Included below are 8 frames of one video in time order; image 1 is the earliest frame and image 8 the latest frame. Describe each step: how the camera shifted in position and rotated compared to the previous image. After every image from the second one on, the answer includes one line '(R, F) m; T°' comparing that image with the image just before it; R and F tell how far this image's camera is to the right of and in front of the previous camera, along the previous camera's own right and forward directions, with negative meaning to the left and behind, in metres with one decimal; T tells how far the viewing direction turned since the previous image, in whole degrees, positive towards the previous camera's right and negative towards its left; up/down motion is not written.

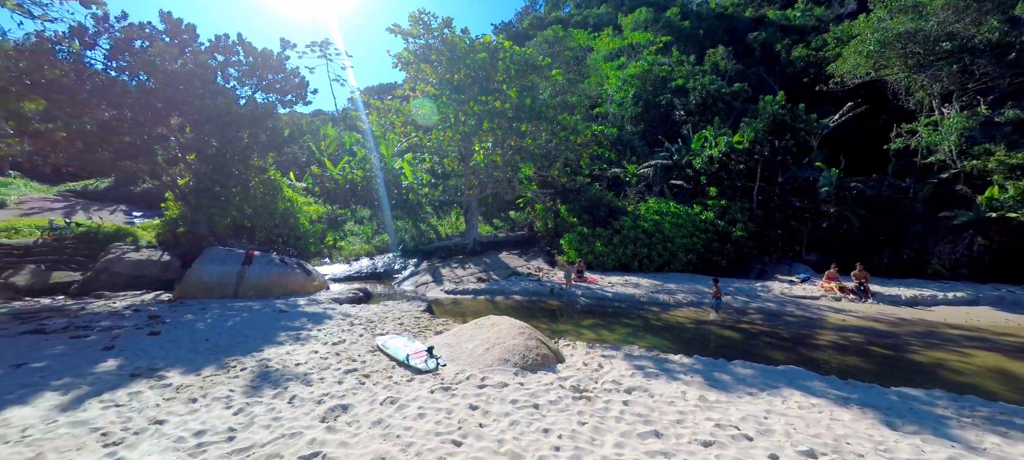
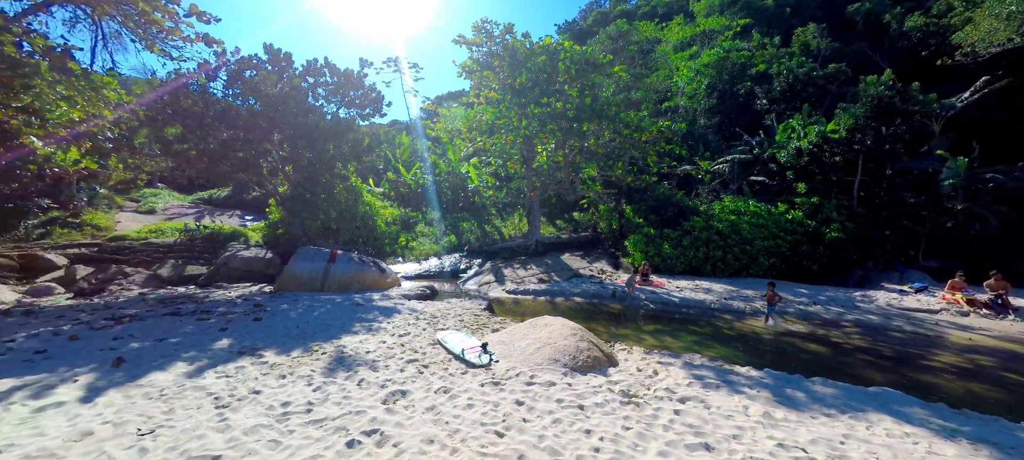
(+0.2, -0.1) m; -10°
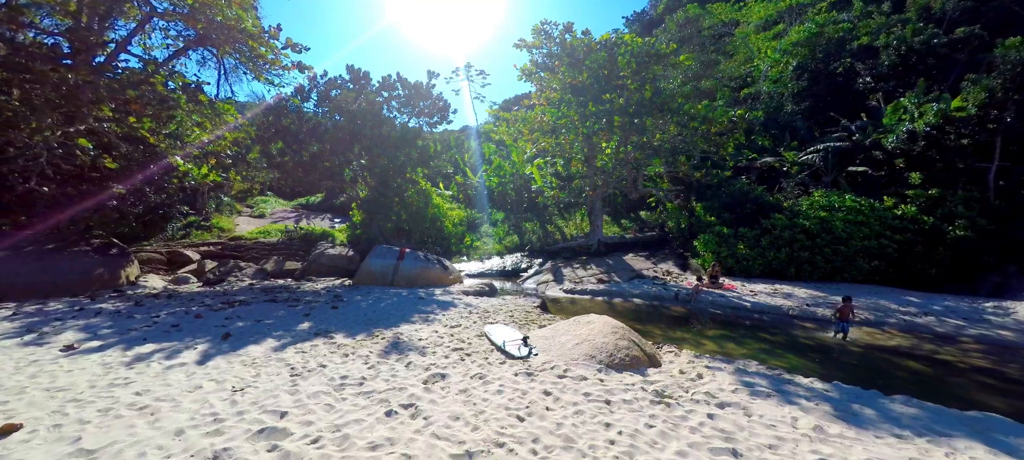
(+0.4, -0.1) m; -11°
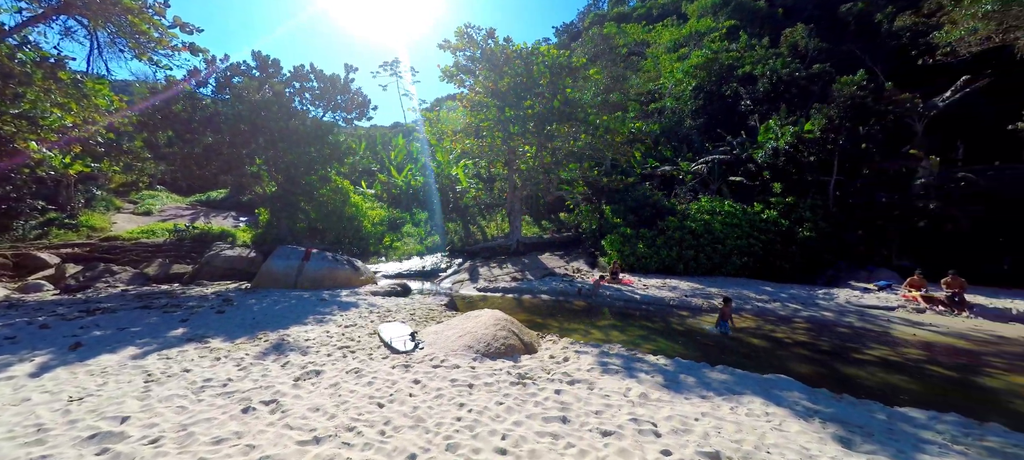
(+0.6, -0.4) m; +10°
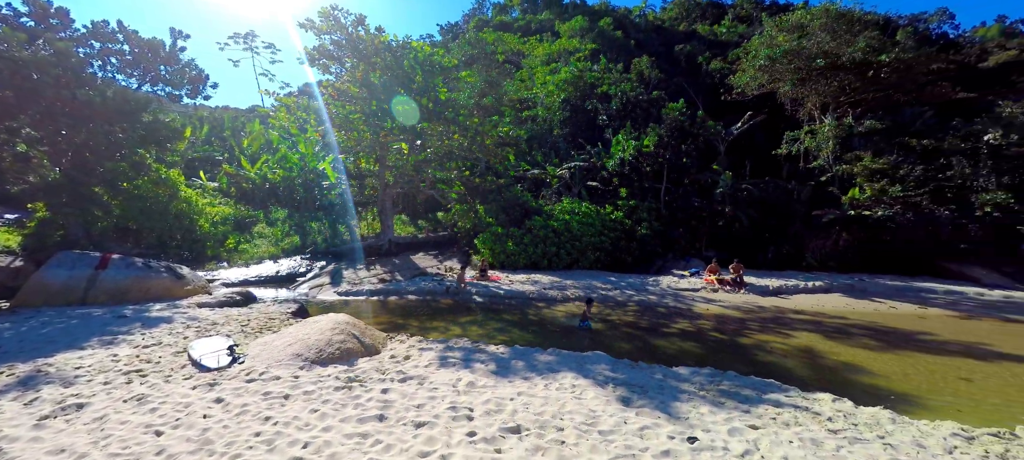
(+0.6, -0.2) m; +17°
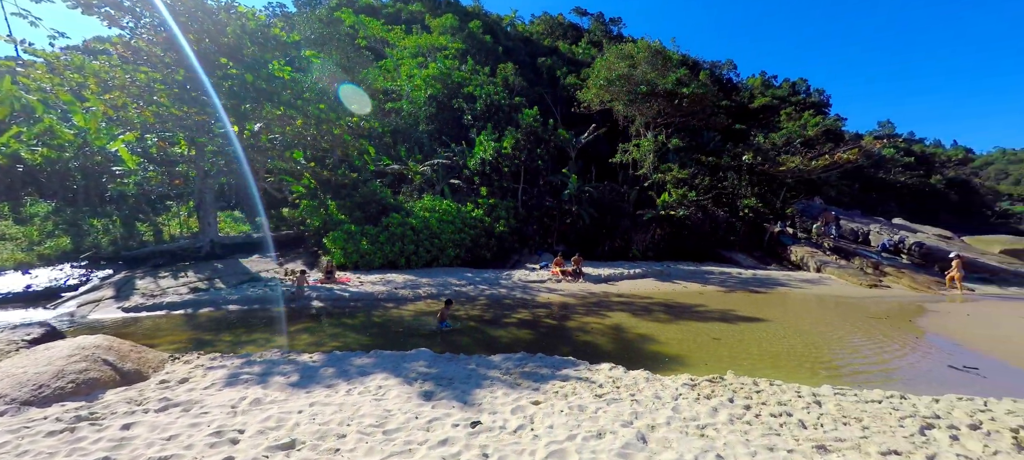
(+0.8, -0.1) m; +18°
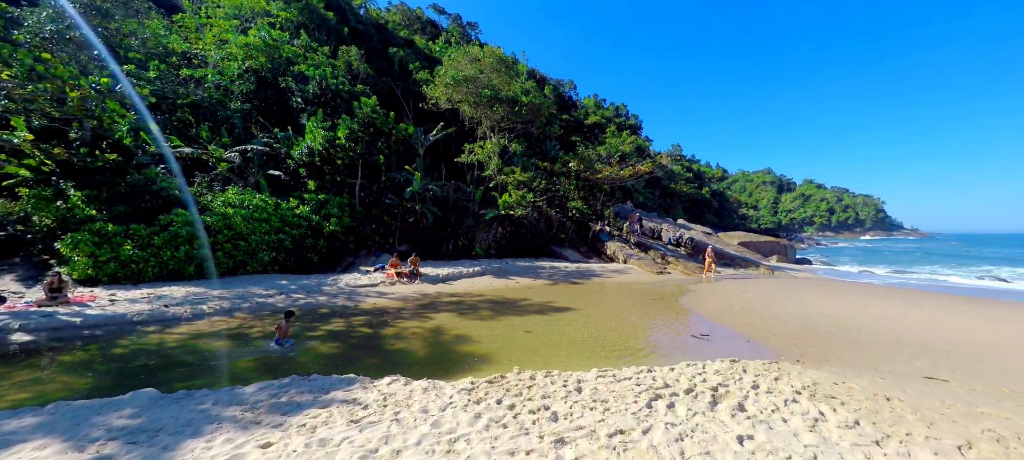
(+0.8, +0.3) m; +21°
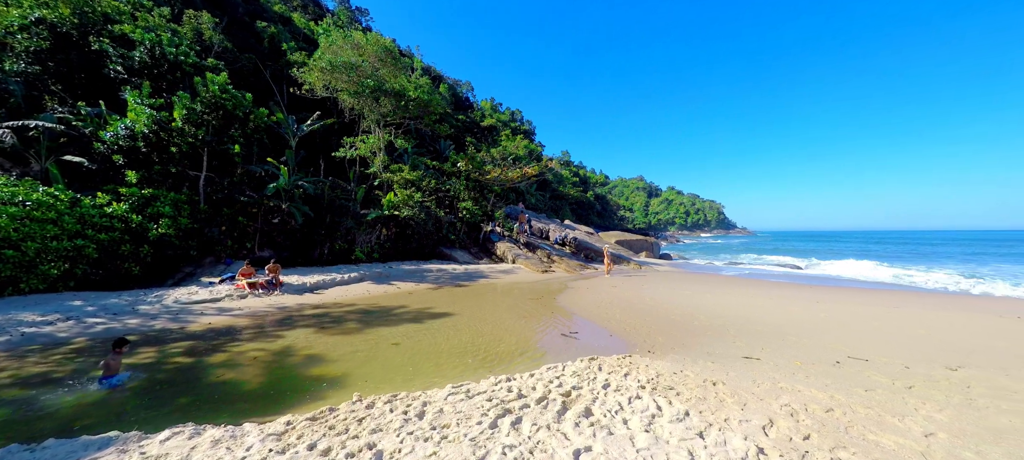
(+0.5, +0.3) m; +15°
